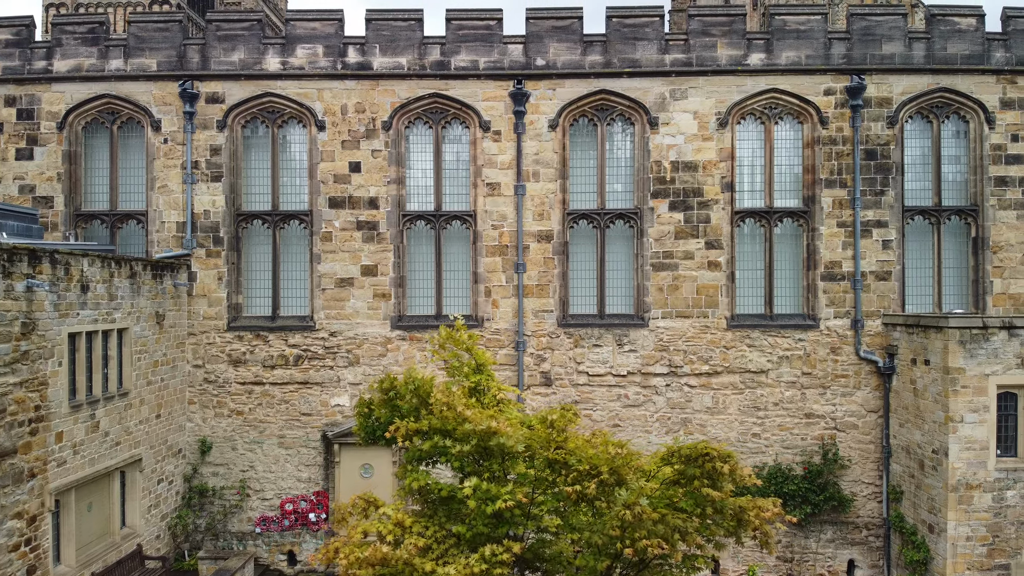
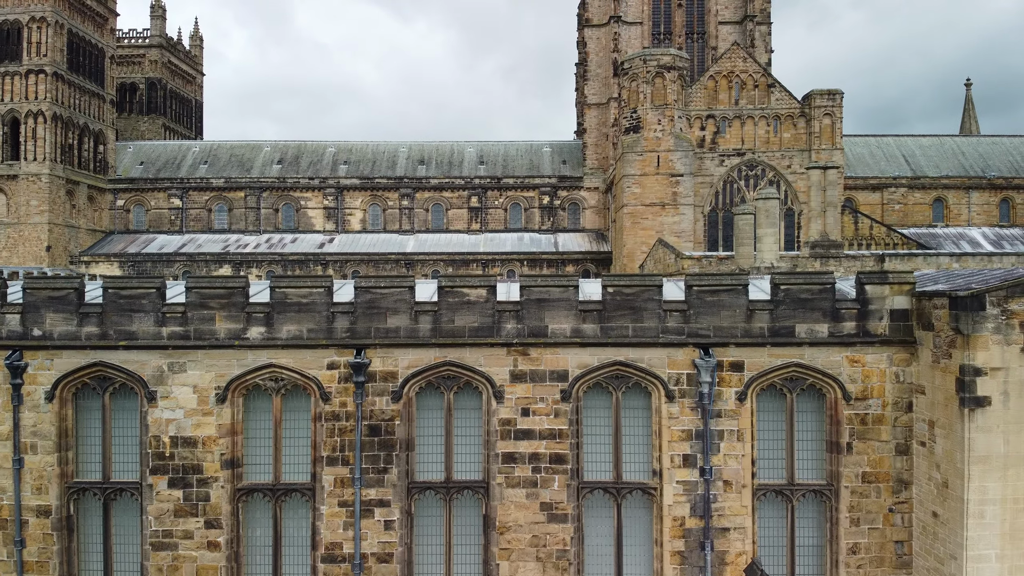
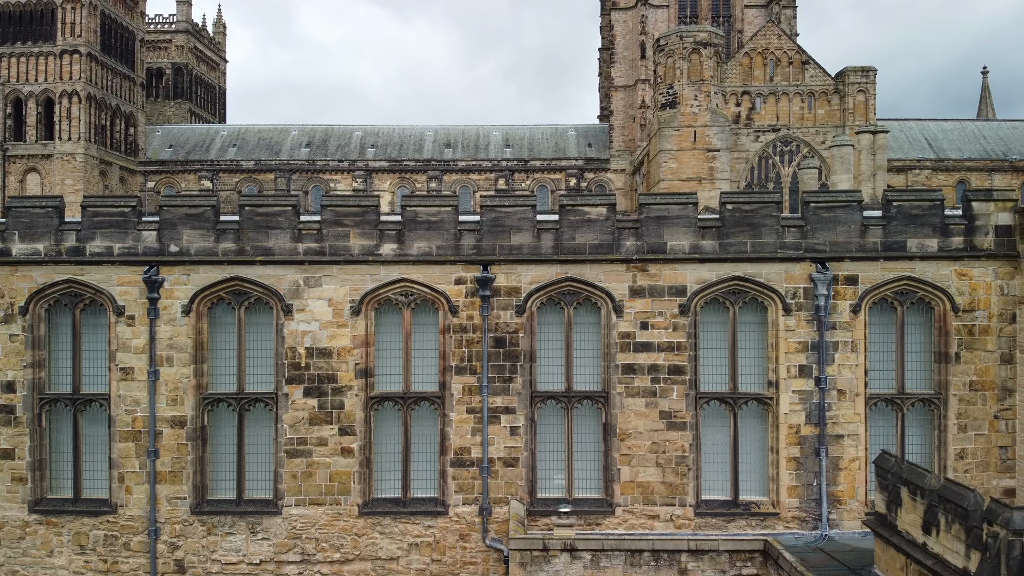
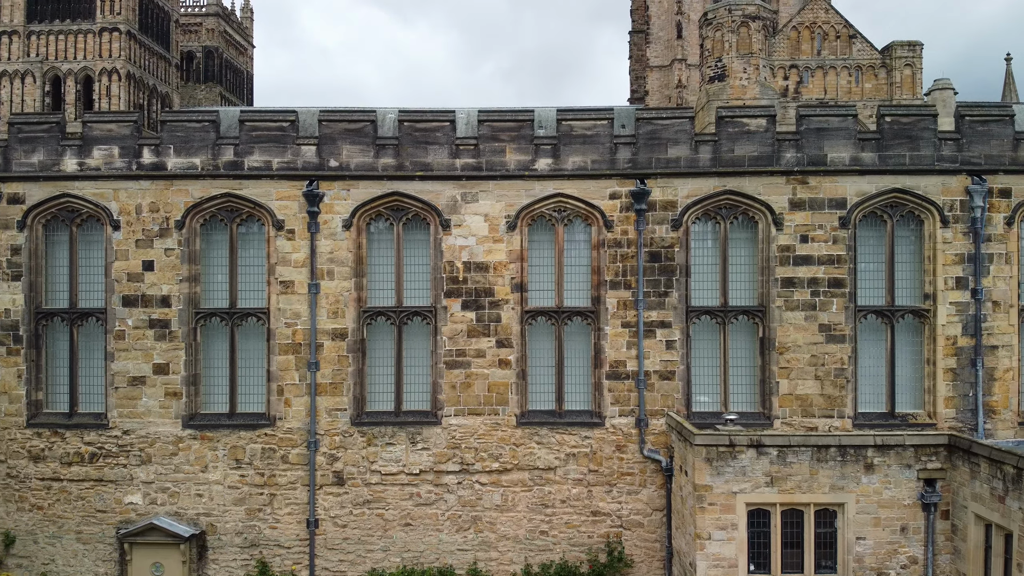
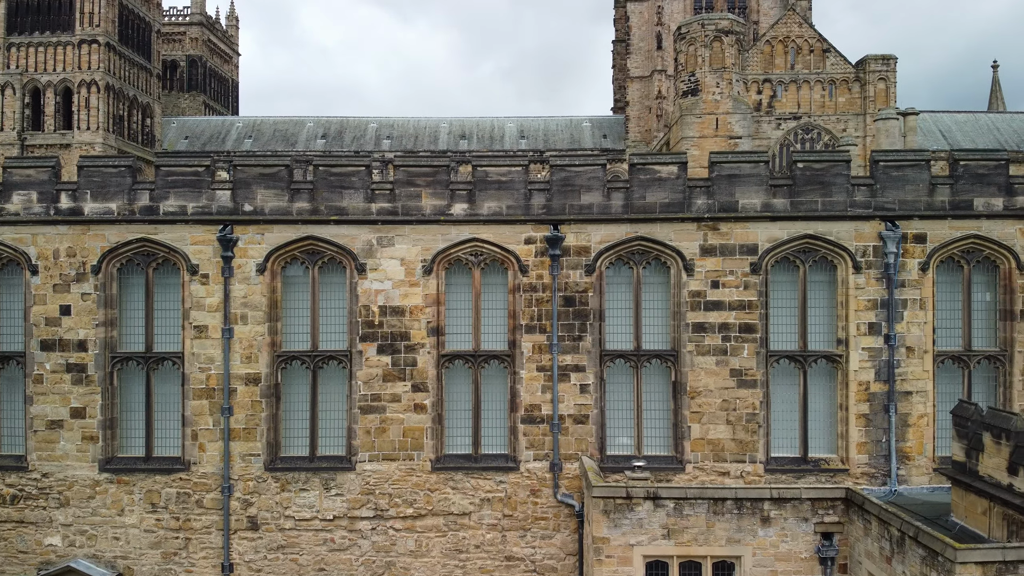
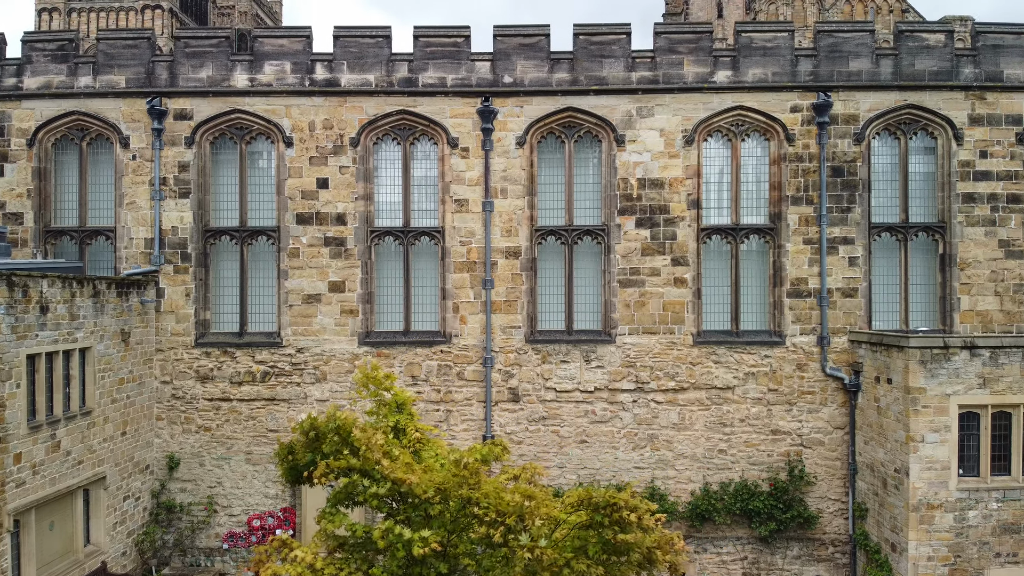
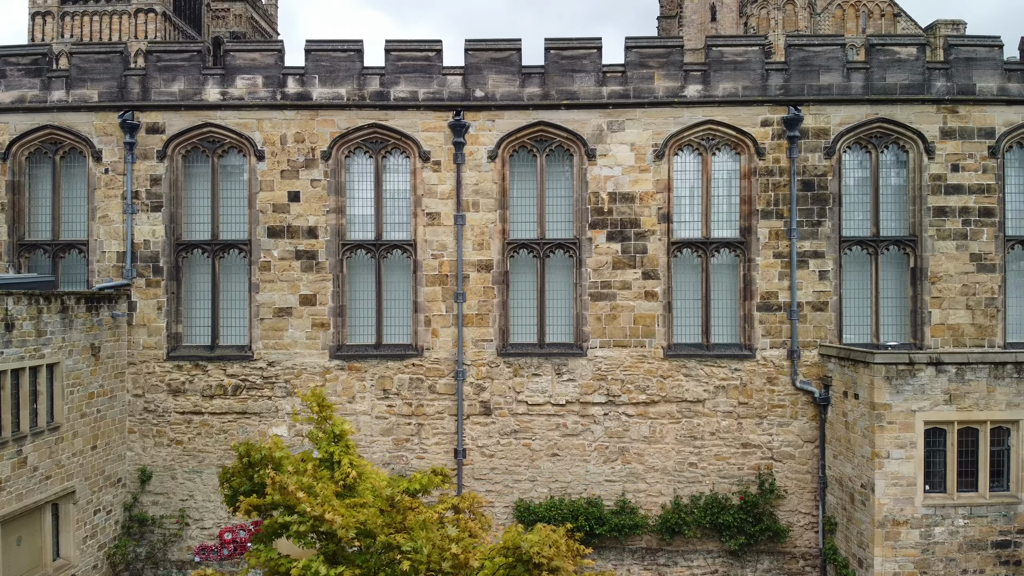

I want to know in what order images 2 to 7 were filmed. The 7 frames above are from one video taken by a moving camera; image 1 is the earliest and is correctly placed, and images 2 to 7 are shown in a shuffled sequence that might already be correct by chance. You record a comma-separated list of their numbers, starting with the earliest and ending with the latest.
6, 7, 4, 5, 3, 2
